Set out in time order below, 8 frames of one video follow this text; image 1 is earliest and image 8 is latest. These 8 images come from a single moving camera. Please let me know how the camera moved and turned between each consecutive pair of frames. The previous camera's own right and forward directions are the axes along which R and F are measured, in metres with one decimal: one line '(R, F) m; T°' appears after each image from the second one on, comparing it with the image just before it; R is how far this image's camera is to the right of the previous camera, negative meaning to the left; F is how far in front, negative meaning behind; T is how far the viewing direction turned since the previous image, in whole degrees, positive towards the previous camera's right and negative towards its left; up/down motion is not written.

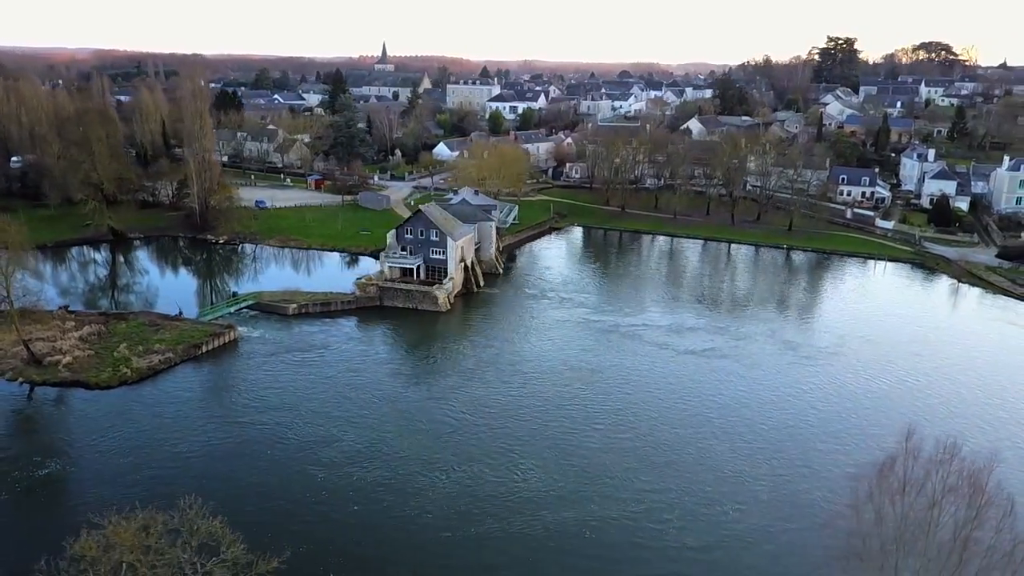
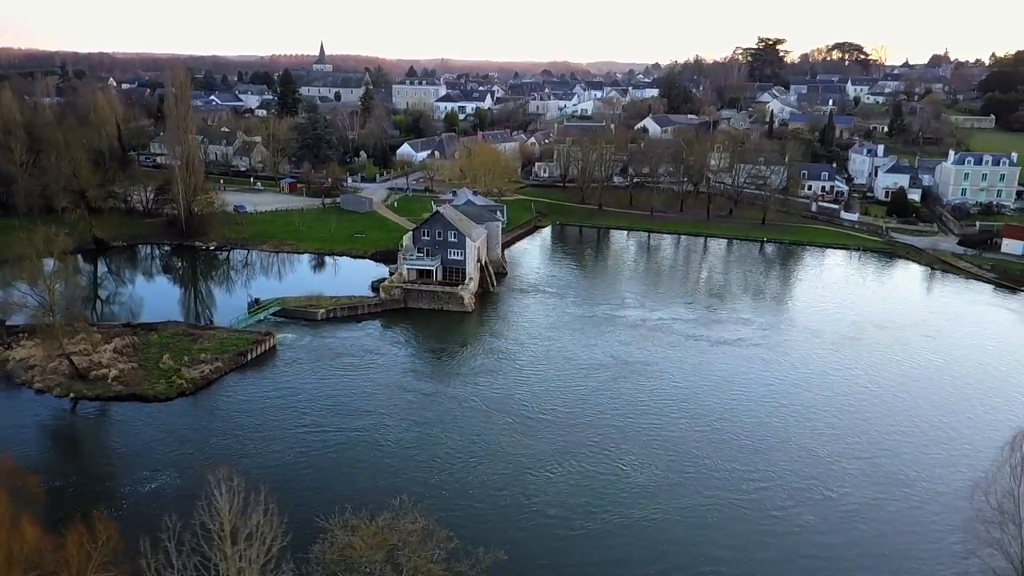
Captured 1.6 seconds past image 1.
(-3.7, -0.3) m; +6°
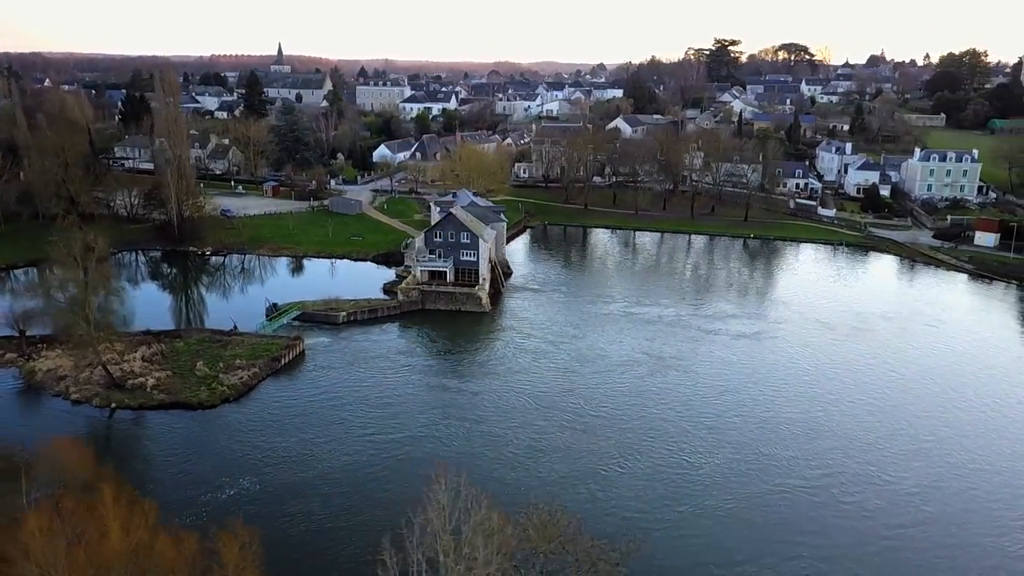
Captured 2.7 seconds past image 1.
(-2.5, -0.2) m; +4°
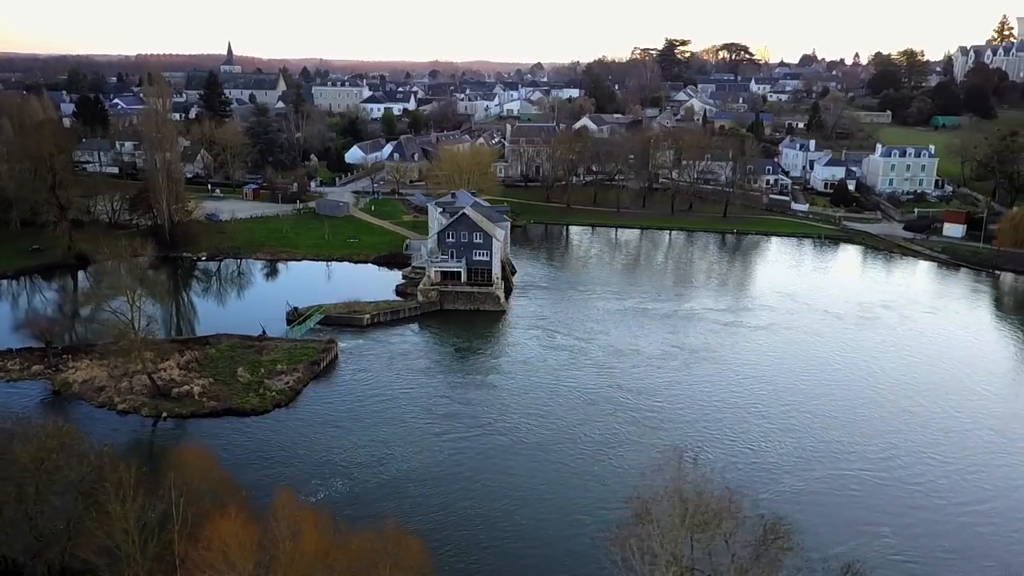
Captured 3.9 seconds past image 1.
(-2.8, -0.2) m; +4°
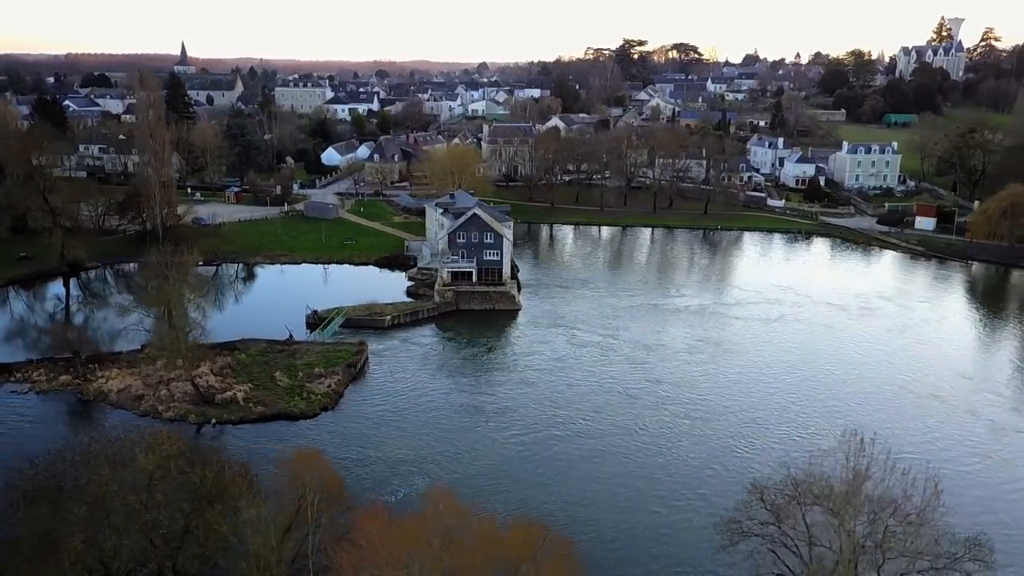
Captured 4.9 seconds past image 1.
(-2.5, -0.2) m; +4°
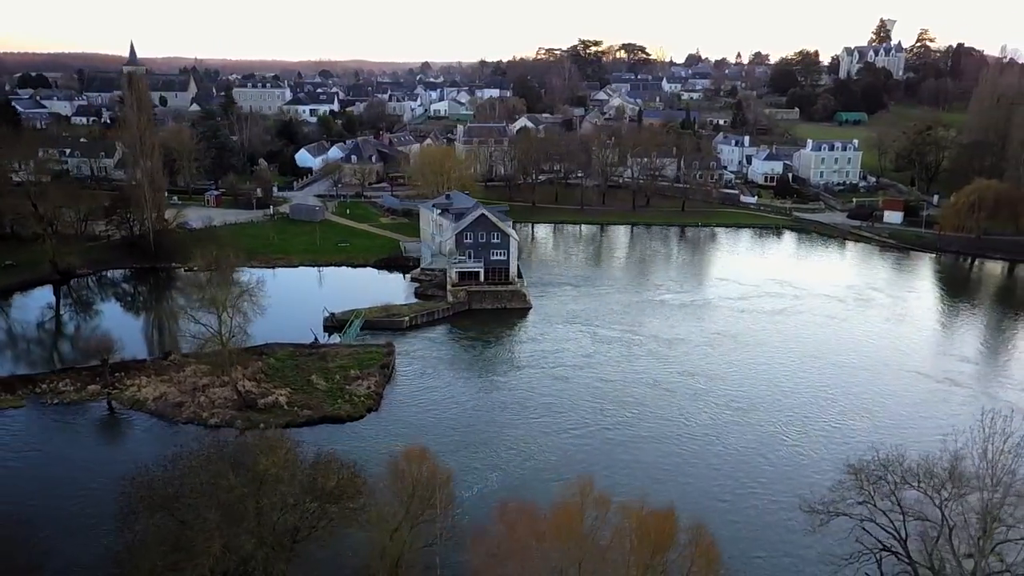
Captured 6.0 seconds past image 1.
(-2.5, -0.3) m; +4°
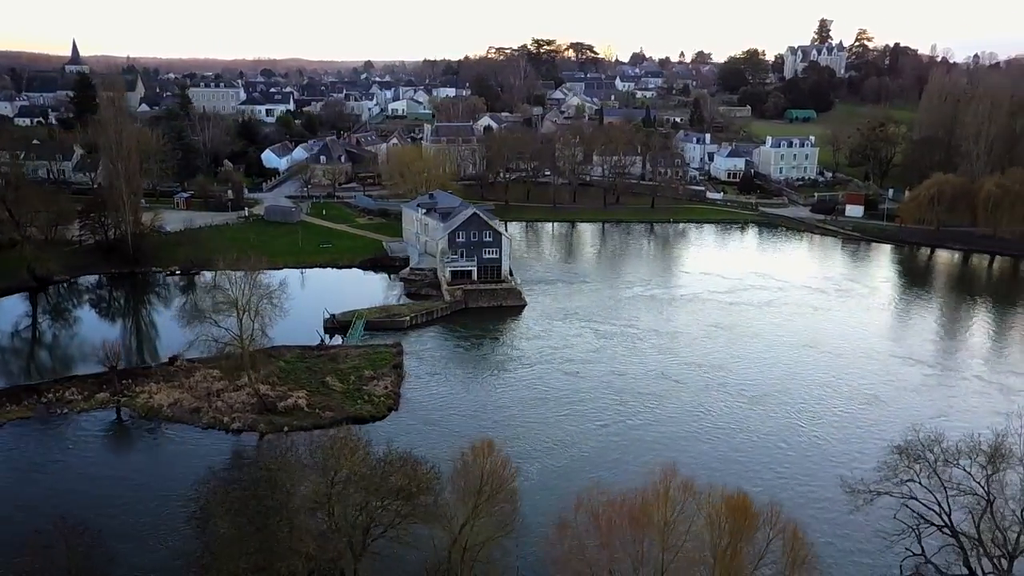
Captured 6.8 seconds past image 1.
(-1.8, -0.2) m; +4°
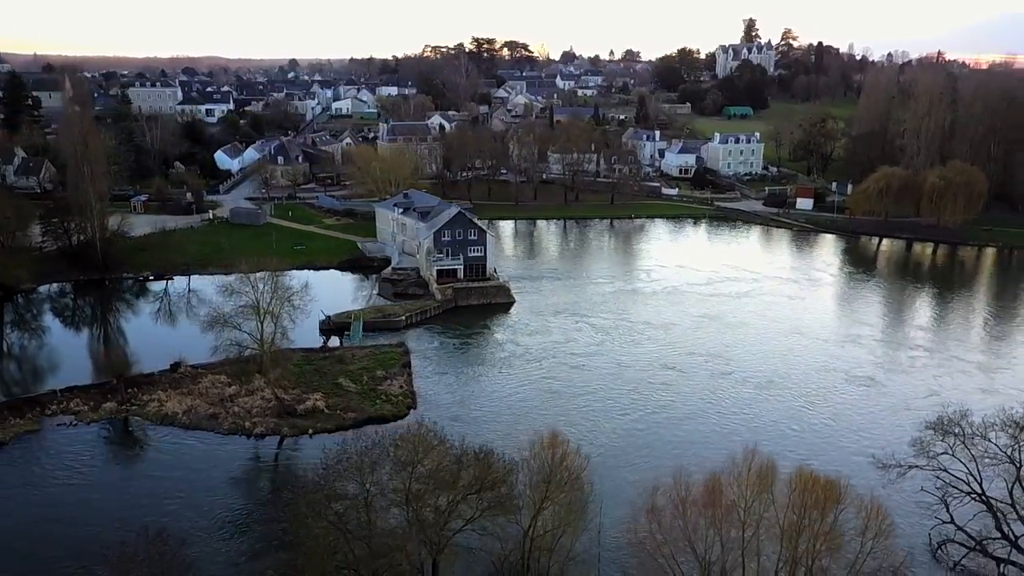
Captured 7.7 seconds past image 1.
(-2.2, -0.2) m; +5°
